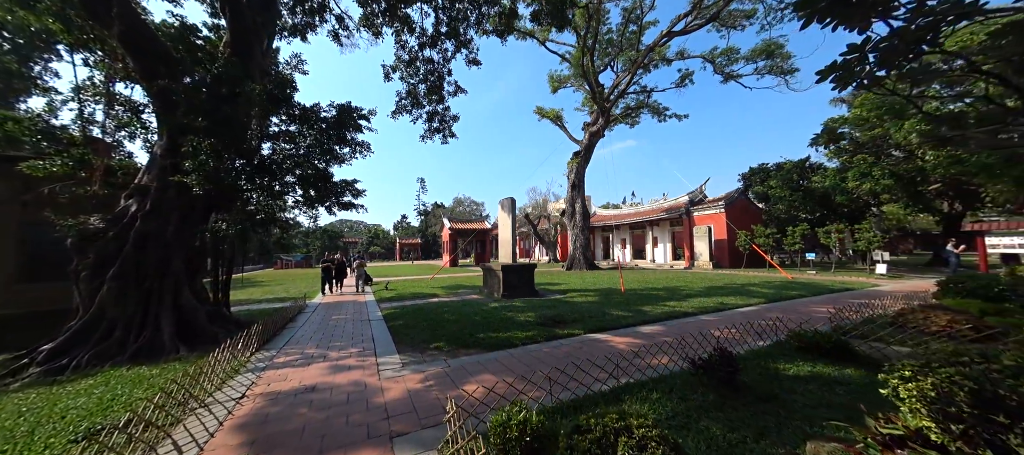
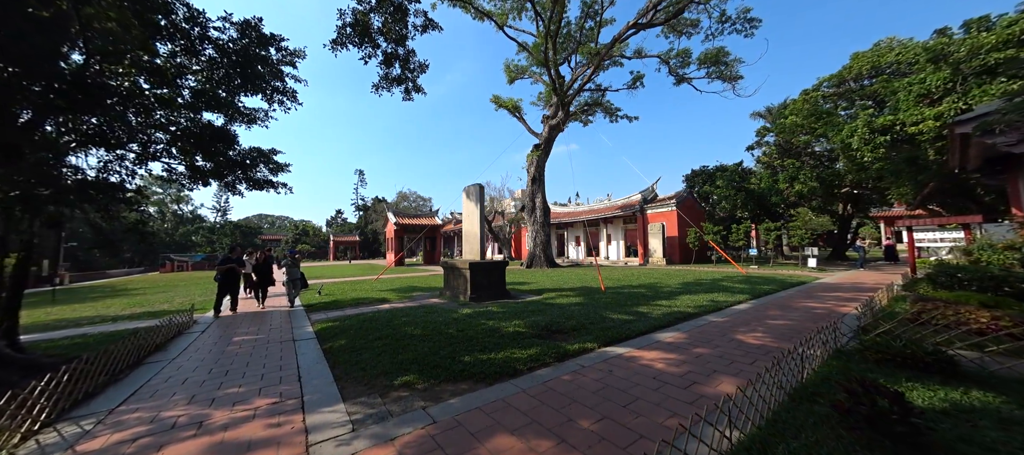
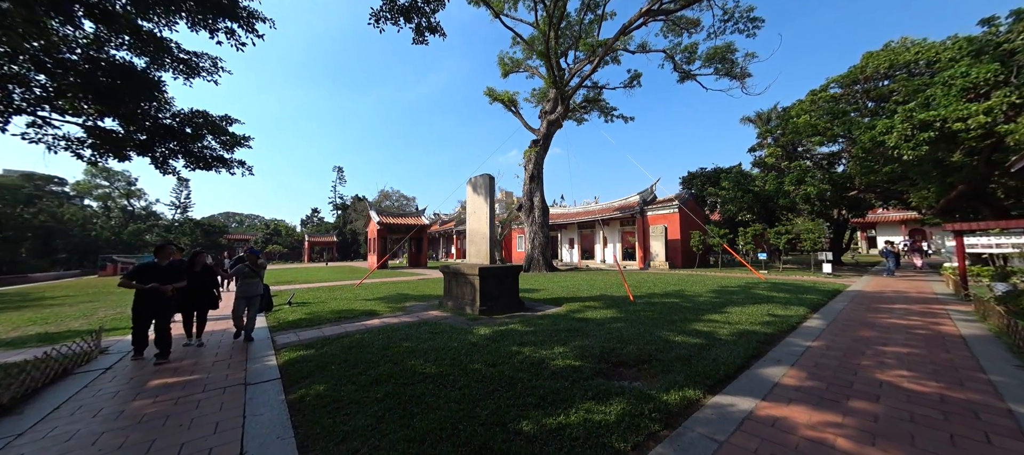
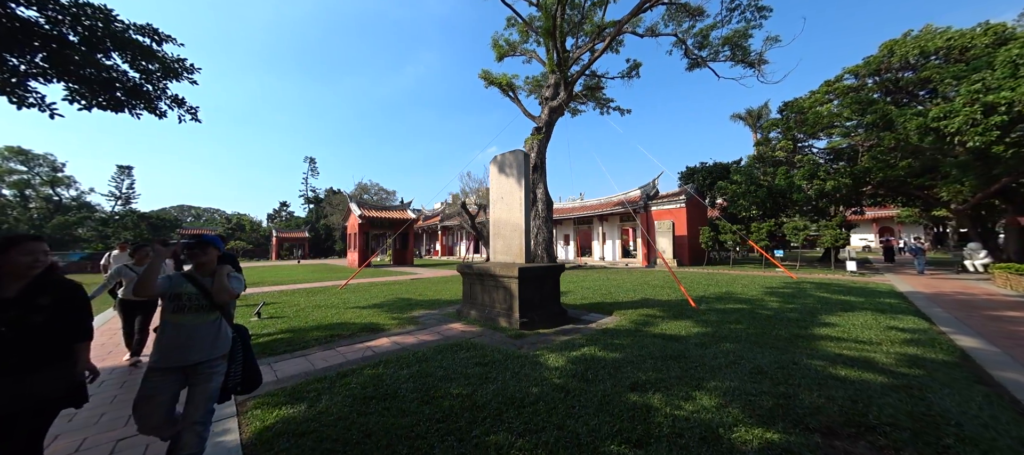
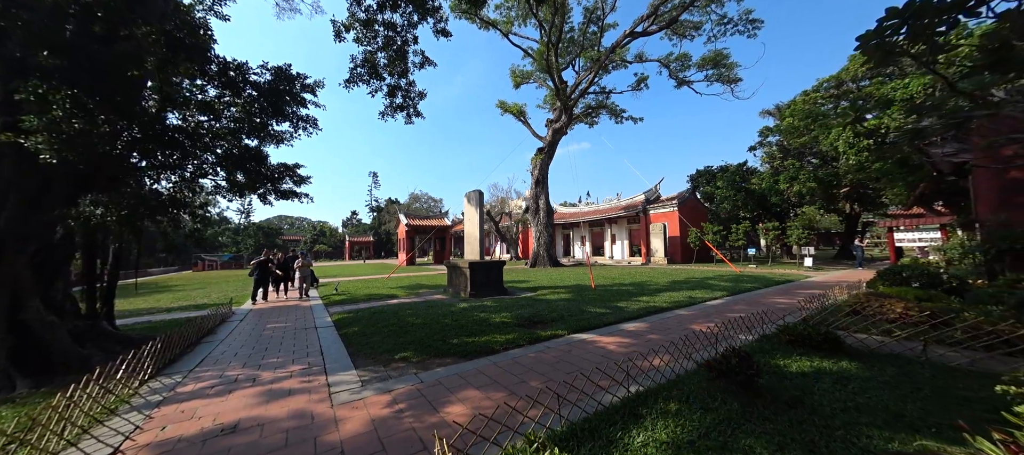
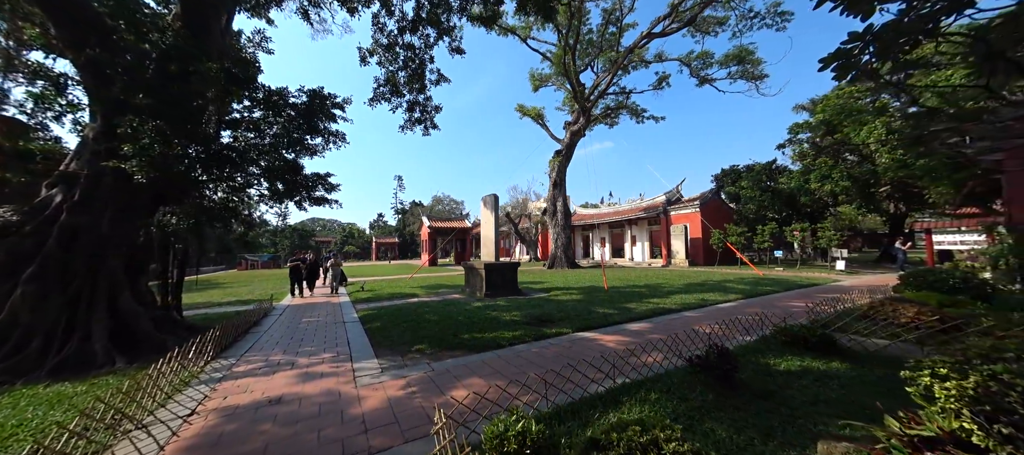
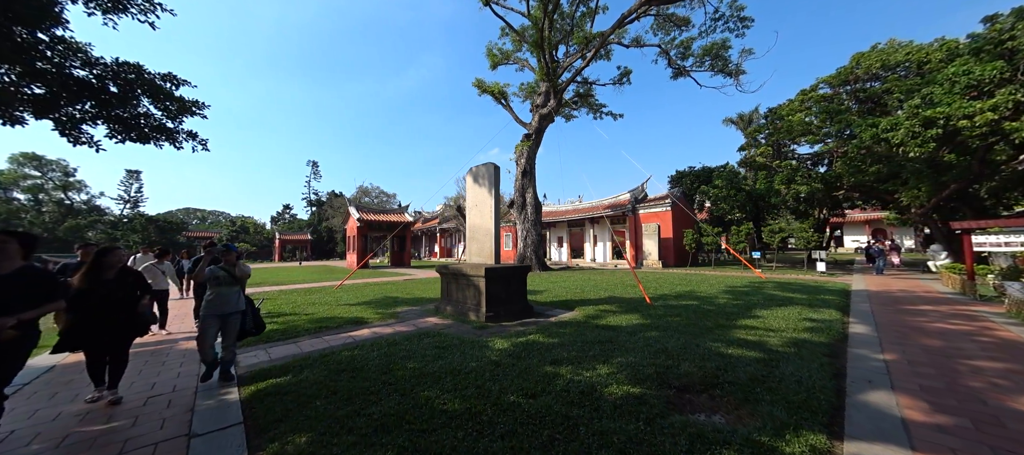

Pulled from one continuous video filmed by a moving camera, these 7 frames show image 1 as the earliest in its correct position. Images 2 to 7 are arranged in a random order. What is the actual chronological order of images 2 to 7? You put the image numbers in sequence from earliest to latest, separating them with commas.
6, 5, 2, 3, 7, 4
